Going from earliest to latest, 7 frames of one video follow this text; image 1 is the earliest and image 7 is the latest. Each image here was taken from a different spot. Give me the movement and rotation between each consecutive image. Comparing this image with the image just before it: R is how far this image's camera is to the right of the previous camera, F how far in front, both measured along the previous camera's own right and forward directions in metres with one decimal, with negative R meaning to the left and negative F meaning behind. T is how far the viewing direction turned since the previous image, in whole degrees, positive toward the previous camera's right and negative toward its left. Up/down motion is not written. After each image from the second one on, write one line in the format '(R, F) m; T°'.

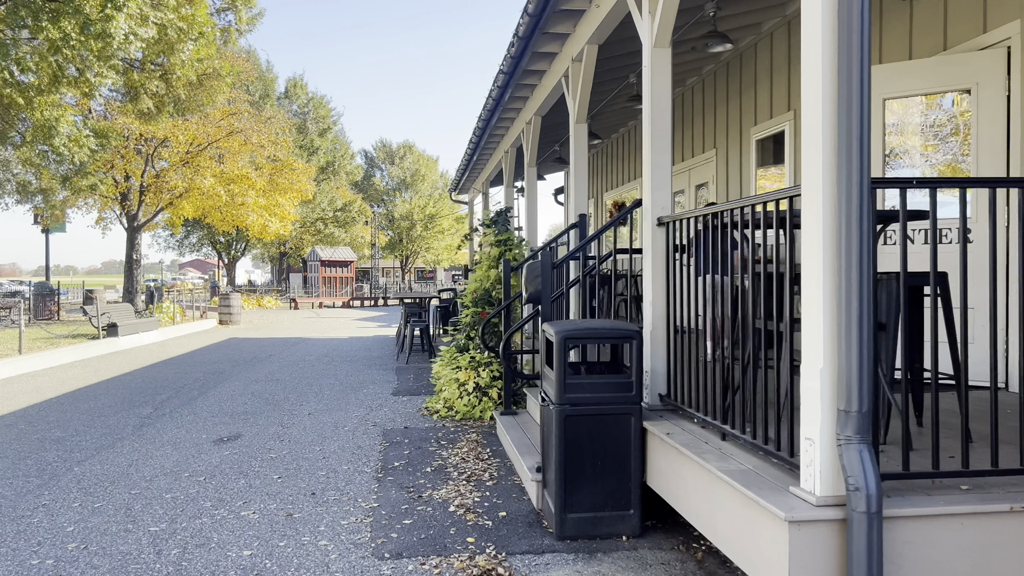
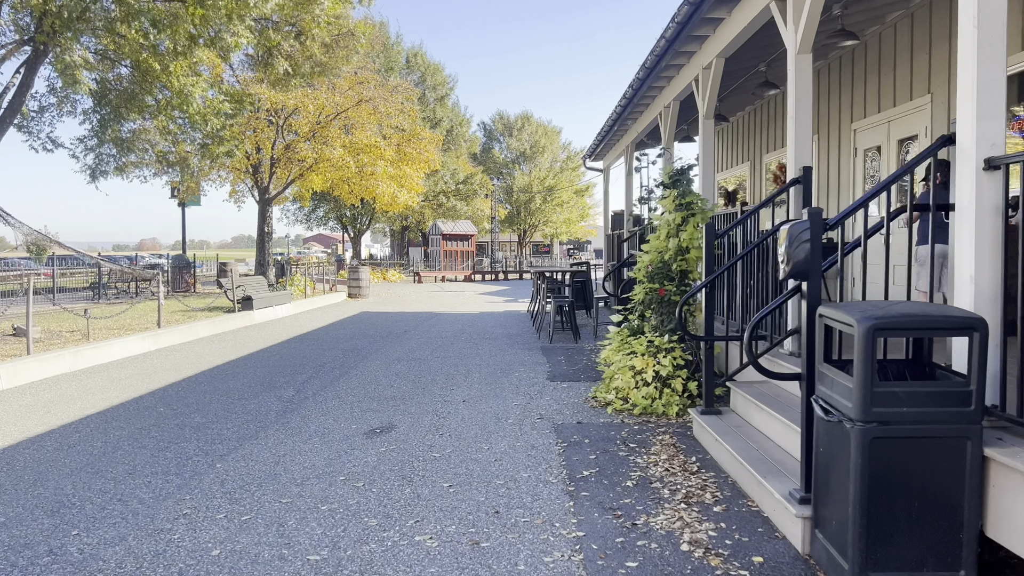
(-0.5, +0.9) m; -8°
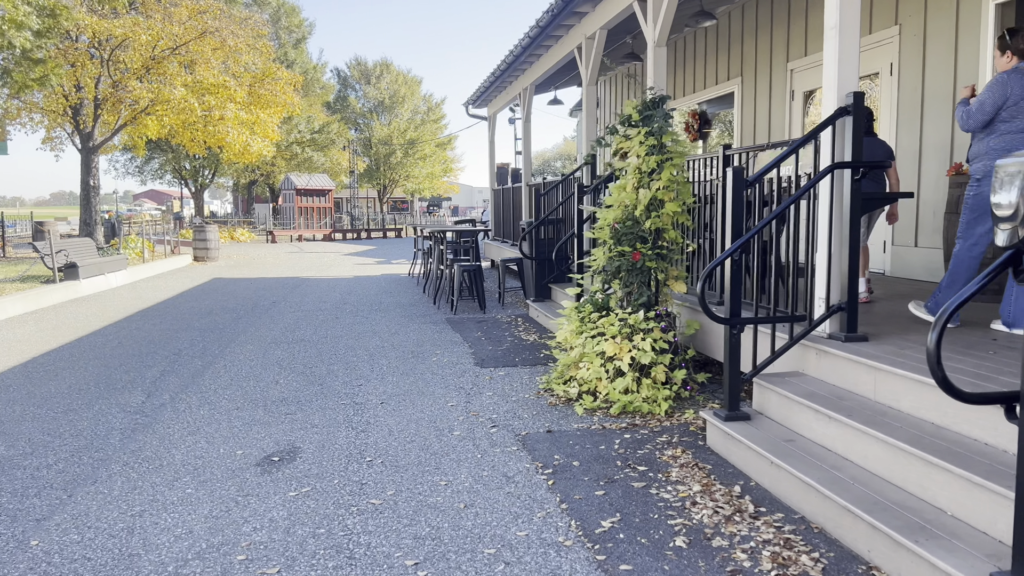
(-0.5, +1.4) m; +10°
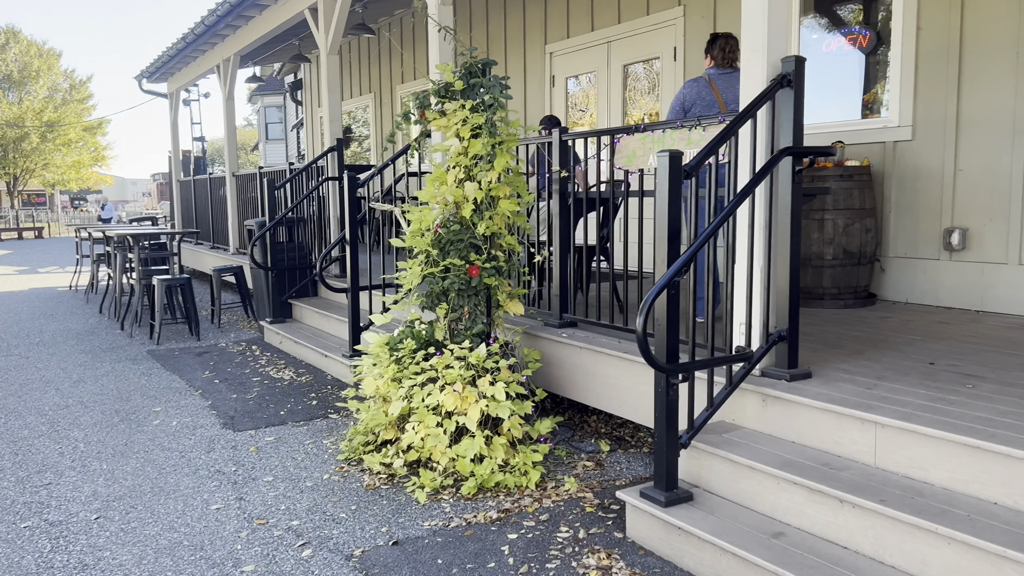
(-0.5, +1.4) m; +22°
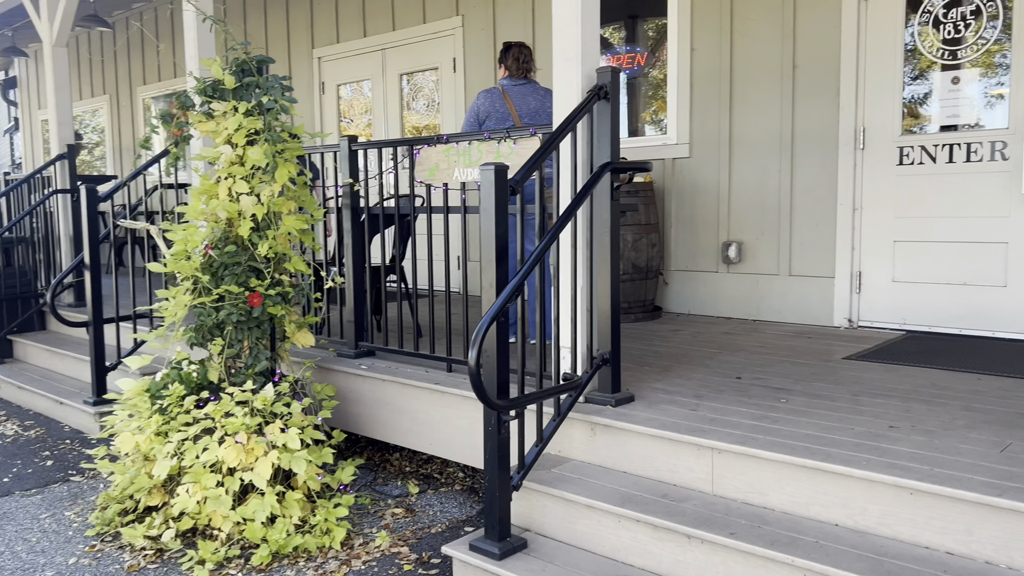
(-0.1, +0.3) m; +17°
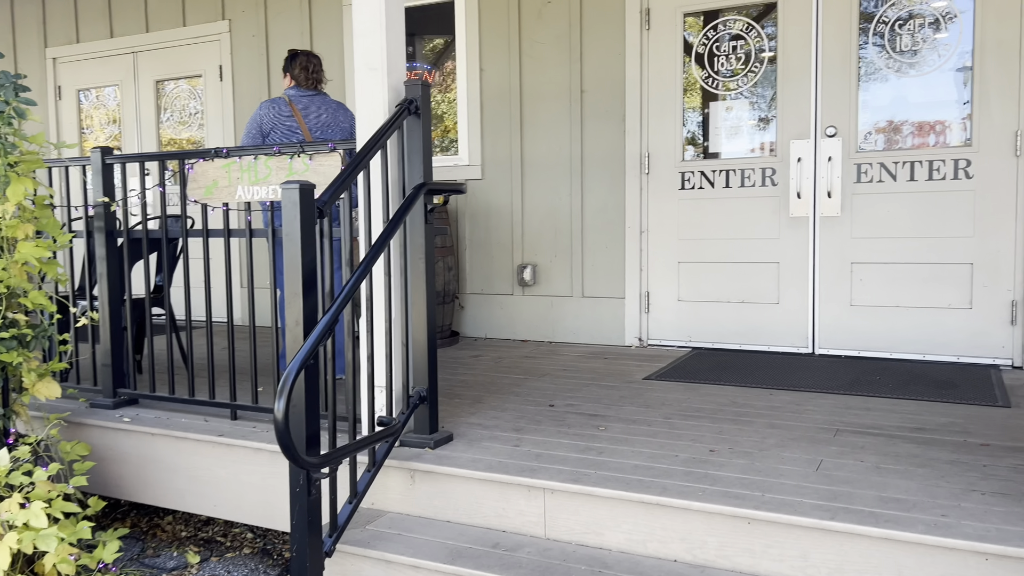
(-0.1, +0.2) m; +16°
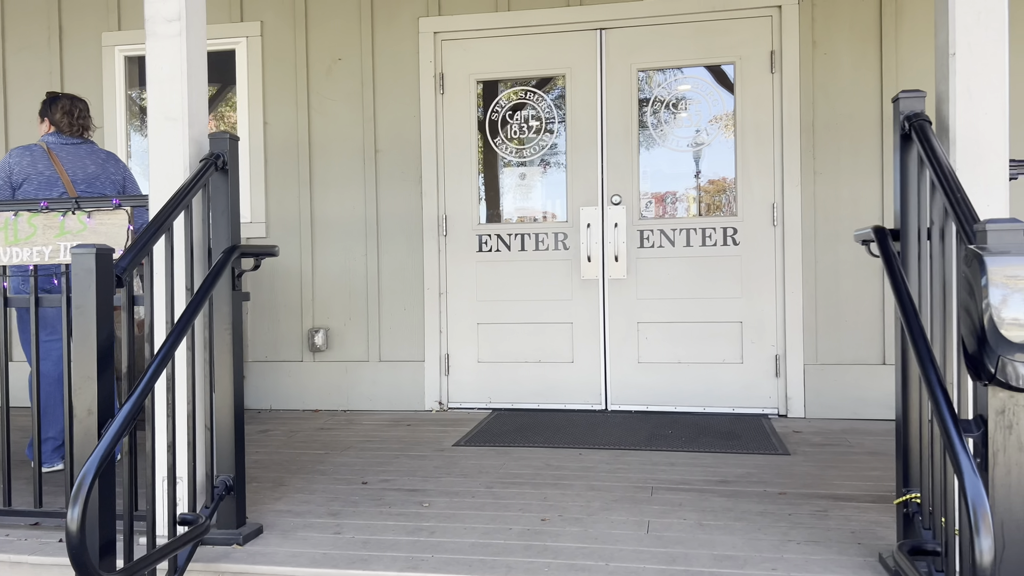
(-0.2, +0.1) m; +17°
